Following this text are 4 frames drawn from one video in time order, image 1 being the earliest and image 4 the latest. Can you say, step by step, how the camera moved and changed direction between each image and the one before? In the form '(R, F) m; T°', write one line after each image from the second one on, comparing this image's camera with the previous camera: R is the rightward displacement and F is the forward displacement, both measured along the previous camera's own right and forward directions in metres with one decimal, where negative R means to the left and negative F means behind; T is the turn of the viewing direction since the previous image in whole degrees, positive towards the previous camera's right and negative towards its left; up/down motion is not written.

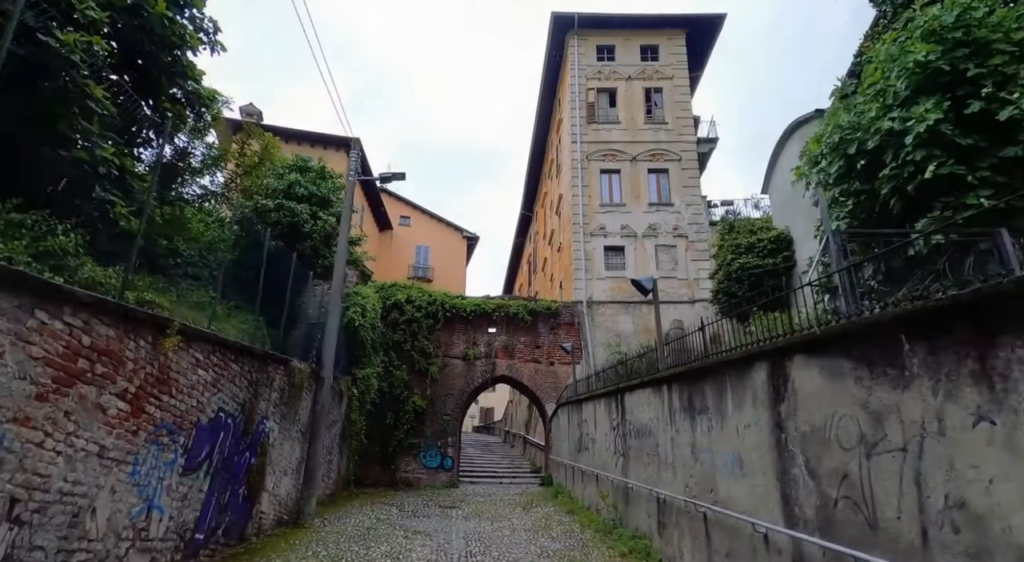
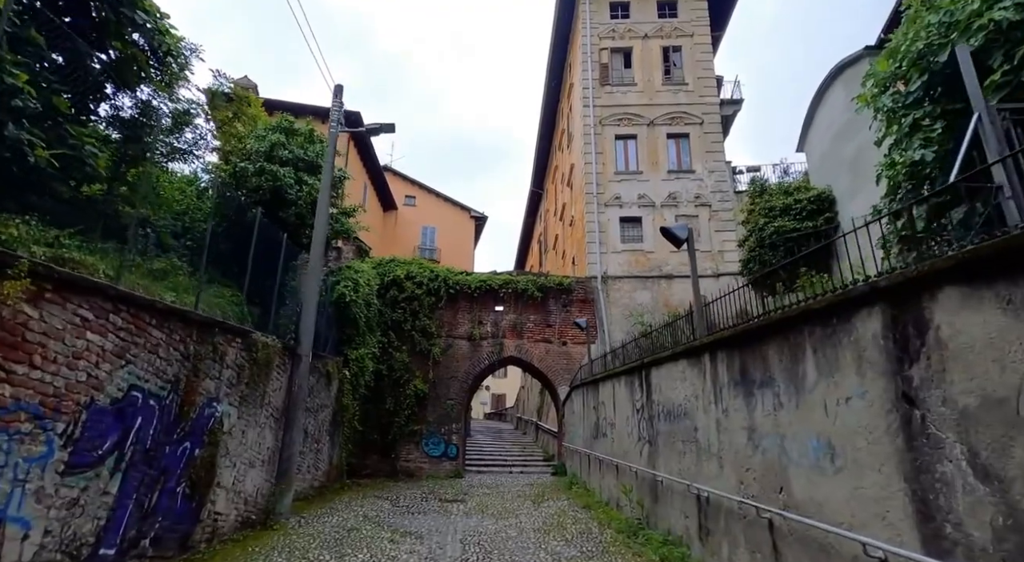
(+0.1, +1.3) m; -1°
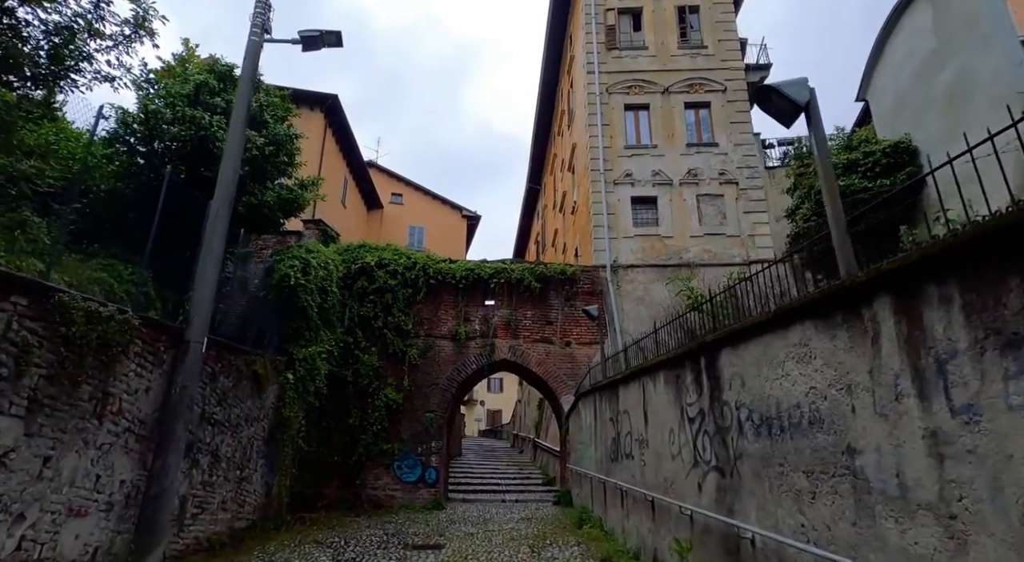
(+0.1, +2.6) m; 0°
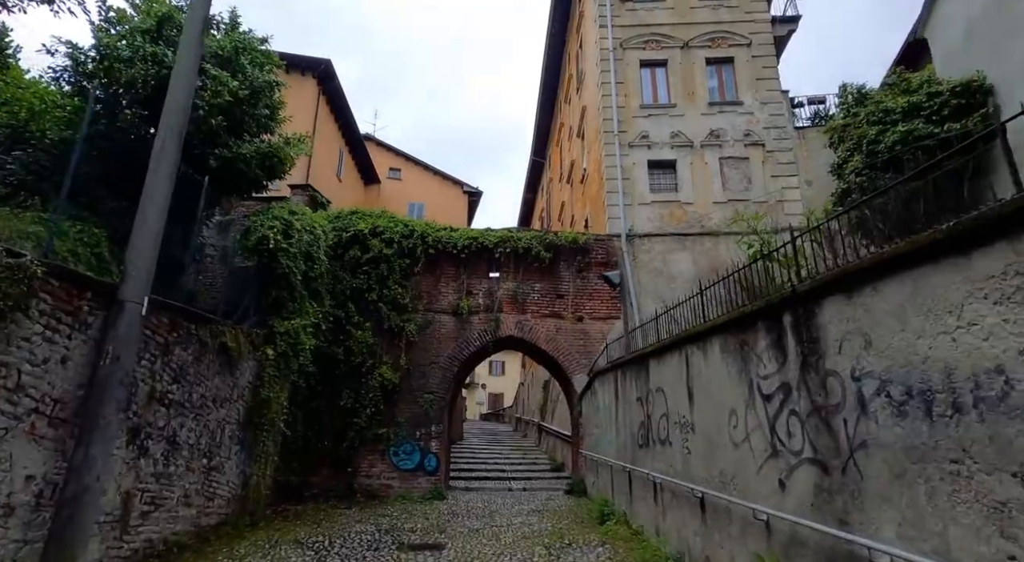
(-0.1, +1.2) m; 0°
